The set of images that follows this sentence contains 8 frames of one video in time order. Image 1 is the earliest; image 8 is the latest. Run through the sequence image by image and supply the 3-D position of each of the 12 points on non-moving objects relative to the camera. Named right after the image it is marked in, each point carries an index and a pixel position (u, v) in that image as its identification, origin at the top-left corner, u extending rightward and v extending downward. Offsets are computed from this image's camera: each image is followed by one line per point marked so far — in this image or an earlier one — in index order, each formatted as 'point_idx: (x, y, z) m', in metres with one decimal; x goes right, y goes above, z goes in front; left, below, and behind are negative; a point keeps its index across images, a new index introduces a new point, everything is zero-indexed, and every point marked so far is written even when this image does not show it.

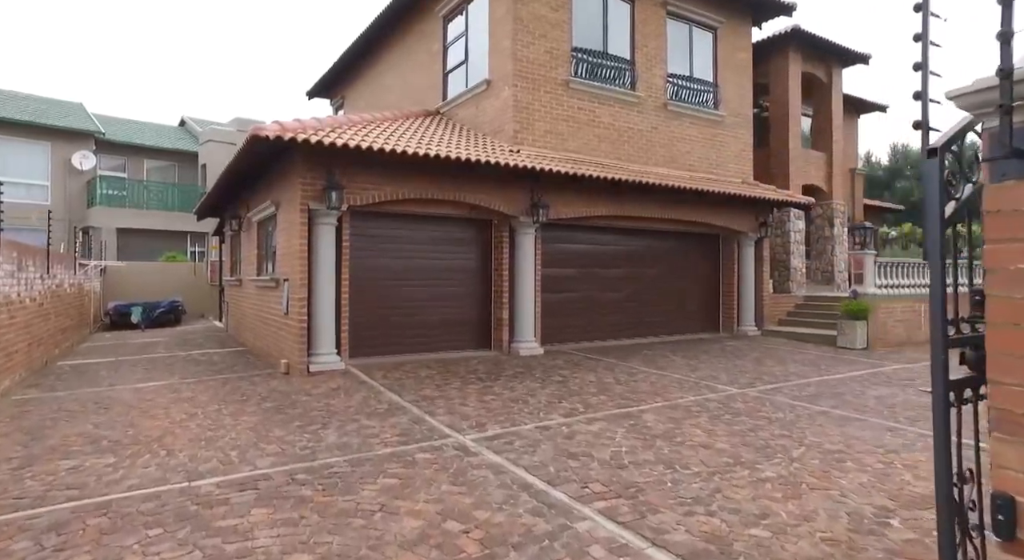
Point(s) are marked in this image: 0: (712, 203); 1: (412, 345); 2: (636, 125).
0: (+4.3, +1.7, +12.8) m
1: (-1.6, -1.1, +9.8) m
2: (+2.5, +3.2, +12.2) m
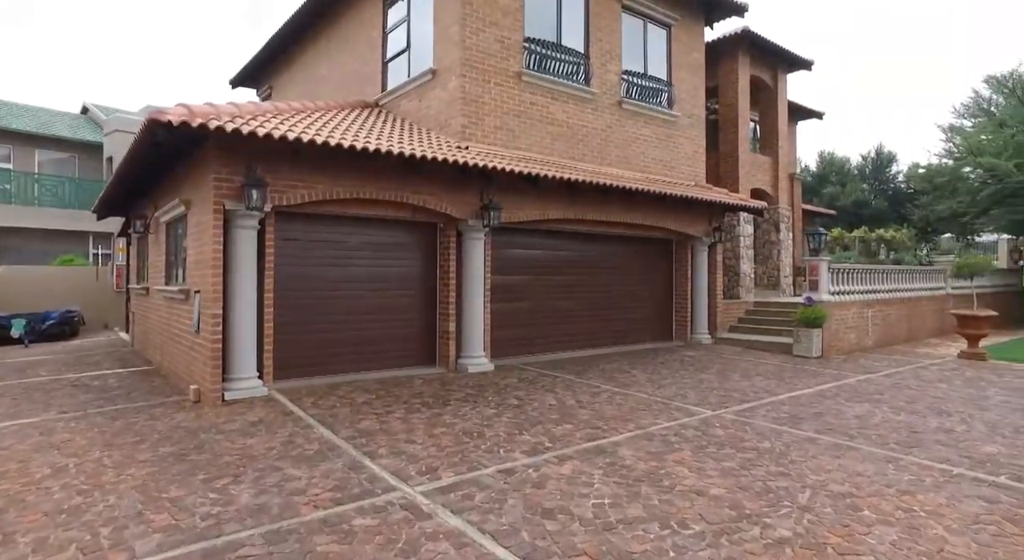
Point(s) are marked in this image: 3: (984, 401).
0: (+3.2, +1.5, +12.3) m
1: (-2.4, -1.2, +8.7) m
2: (+1.5, +3.0, +11.5) m
3: (+6.3, -1.6, +8.0) m
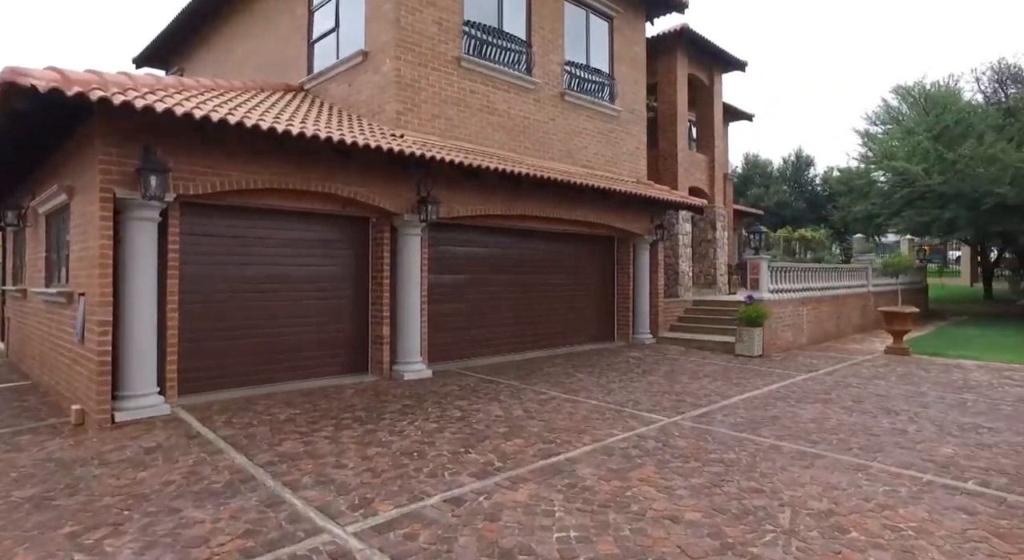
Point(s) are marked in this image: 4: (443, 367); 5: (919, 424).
0: (+2.0, +1.6, +12.0) m
1: (-3.1, -1.2, +7.8) m
2: (+0.4, +3.0, +11.0) m
3: (+5.5, -1.6, +8.0) m
4: (-1.1, -1.4, +9.7) m
5: (+4.4, -1.6, +6.5) m
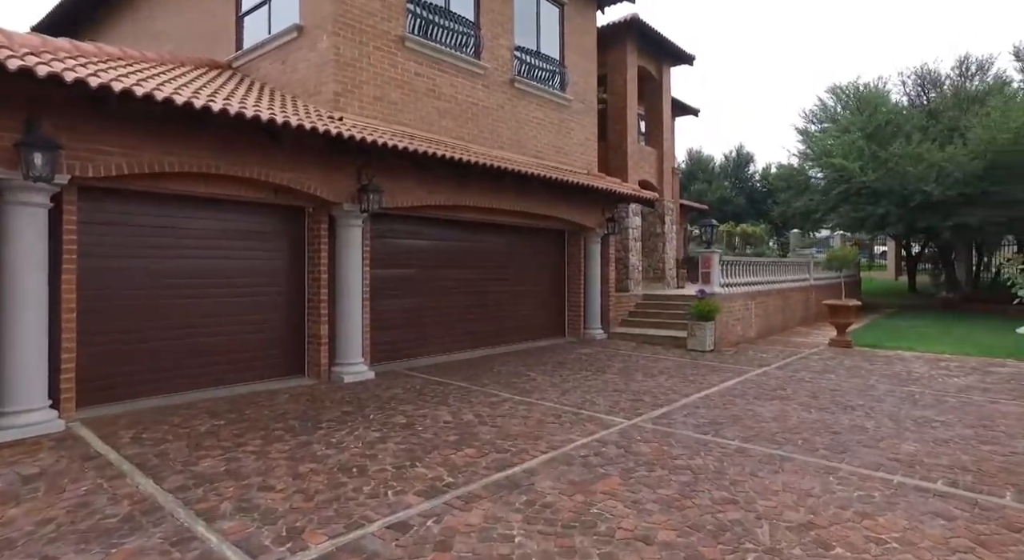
0: (+1.0, +1.7, +11.7) m
1: (-3.8, -1.1, +7.0) m
2: (-0.5, +3.1, +10.5) m
3: (+4.9, -1.5, +8.0) m
4: (-1.9, -1.3, +9.1) m
5: (+3.9, -1.5, +6.4) m
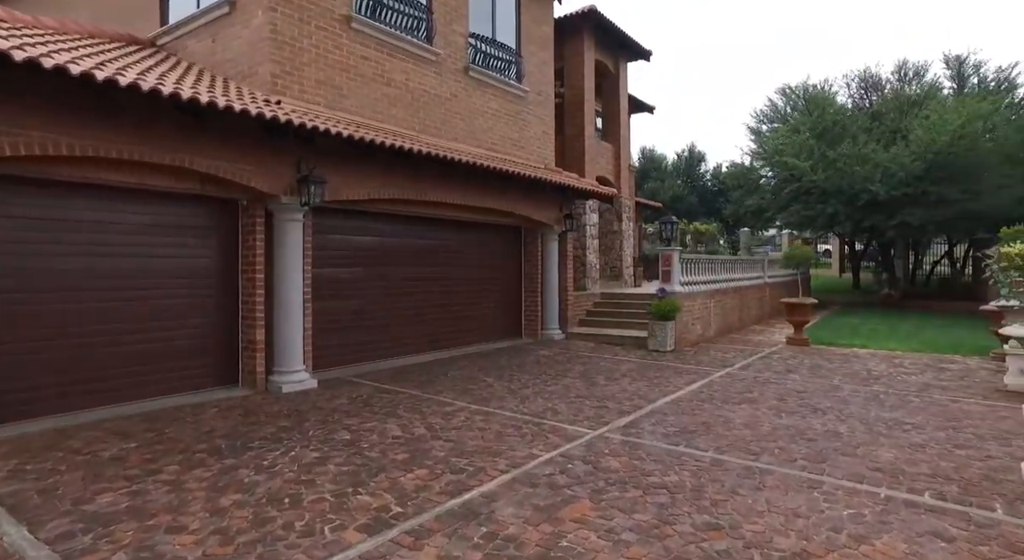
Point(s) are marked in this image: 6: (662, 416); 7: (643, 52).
0: (+0.1, +1.7, +11.2) m
1: (-4.2, -1.1, +6.2) m
2: (-1.3, +3.1, +9.9) m
3: (+4.3, -1.5, +7.9) m
4: (-2.5, -1.3, +8.4) m
5: (+3.5, -1.5, +6.2) m
6: (+1.6, -1.4, +6.2) m
7: (+3.7, +6.4, +16.9) m
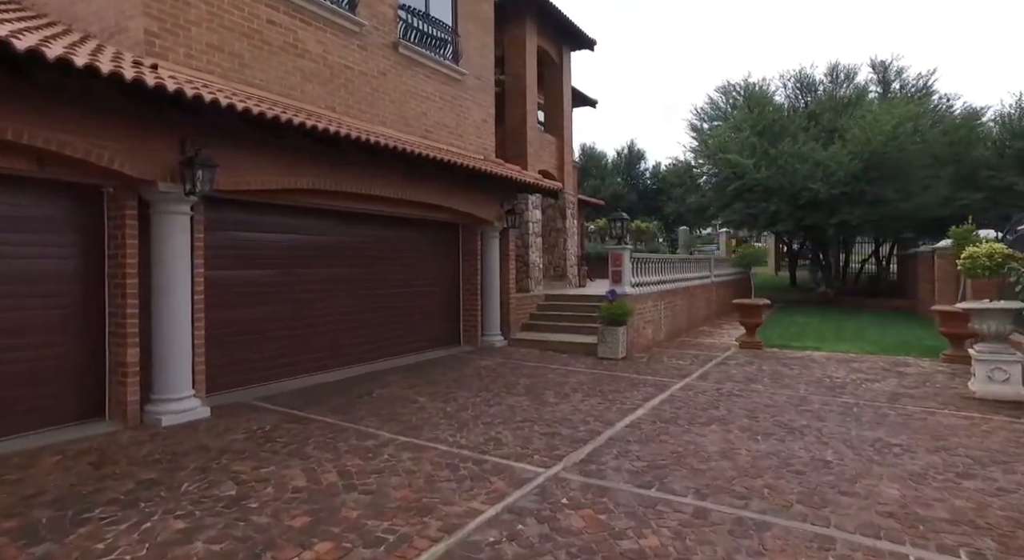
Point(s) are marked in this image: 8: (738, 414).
0: (-0.9, +1.7, +10.1) m
1: (-4.7, -1.2, +4.7) m
2: (-2.2, +3.1, +8.6) m
3: (+3.6, -1.5, +7.2) m
4: (-3.3, -1.4, +7.1) m
5: (+2.9, -1.5, +5.4) m
6: (+1.0, -1.5, +5.3) m
7: (+2.0, +6.4, +16.1) m
8: (+2.5, -1.5, +6.6) m
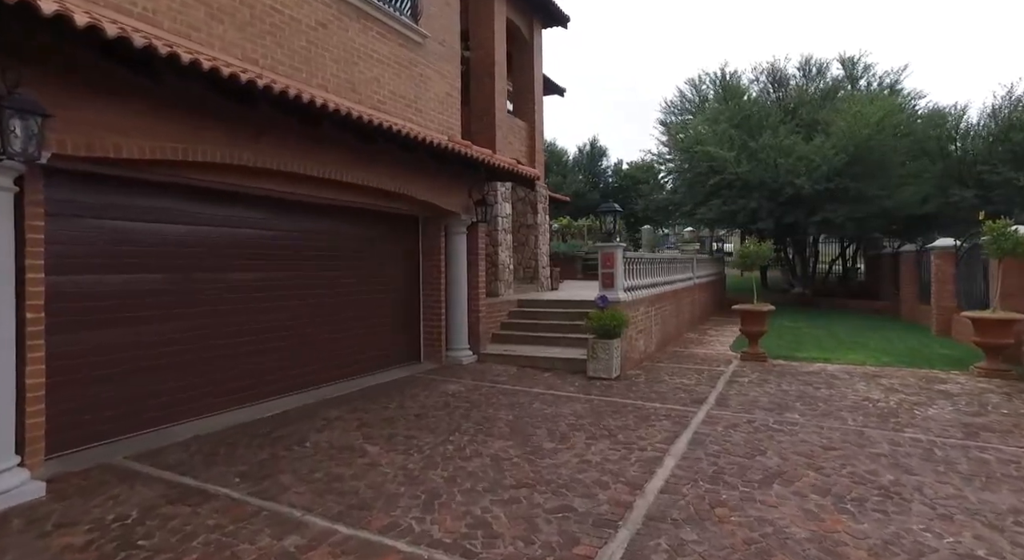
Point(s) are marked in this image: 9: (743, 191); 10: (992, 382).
0: (-1.3, +1.6, +8.1) m
1: (-4.7, -1.3, +2.5) m
2: (-2.5, +3.0, +6.6) m
3: (+3.4, -1.5, +5.6) m
4: (-3.4, -1.4, +5.0) m
5: (+2.9, -1.5, +3.8) m
6: (+1.0, -1.5, +3.6) m
7: (+1.2, +6.3, +14.4) m
8: (+2.4, -1.5, +5.0) m
9: (+7.6, +2.9, +19.8) m
10: (+6.9, -1.5, +8.7) m
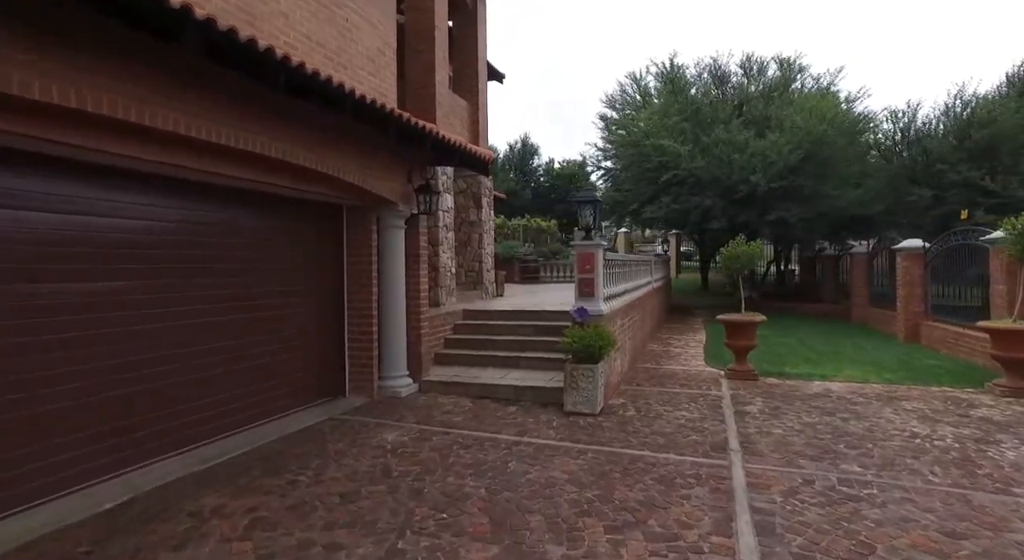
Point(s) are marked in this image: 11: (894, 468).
0: (-1.7, +1.5, +5.9) m
1: (-4.3, -1.4, -0.1) m
2: (-2.7, +2.9, +4.3) m
3: (+3.3, -1.6, +4.0) m
4: (-3.4, -1.5, +2.5) m
5: (+3.0, -1.6, +2.1) m
6: (+1.2, -1.6, +1.7) m
7: (-0.1, +6.2, +12.5) m
8: (+2.4, -1.6, +3.3) m
9: (+5.6, +2.8, +18.6) m
10: (+6.4, -1.5, +7.5) m
11: (+3.3, -1.6, +5.1) m
